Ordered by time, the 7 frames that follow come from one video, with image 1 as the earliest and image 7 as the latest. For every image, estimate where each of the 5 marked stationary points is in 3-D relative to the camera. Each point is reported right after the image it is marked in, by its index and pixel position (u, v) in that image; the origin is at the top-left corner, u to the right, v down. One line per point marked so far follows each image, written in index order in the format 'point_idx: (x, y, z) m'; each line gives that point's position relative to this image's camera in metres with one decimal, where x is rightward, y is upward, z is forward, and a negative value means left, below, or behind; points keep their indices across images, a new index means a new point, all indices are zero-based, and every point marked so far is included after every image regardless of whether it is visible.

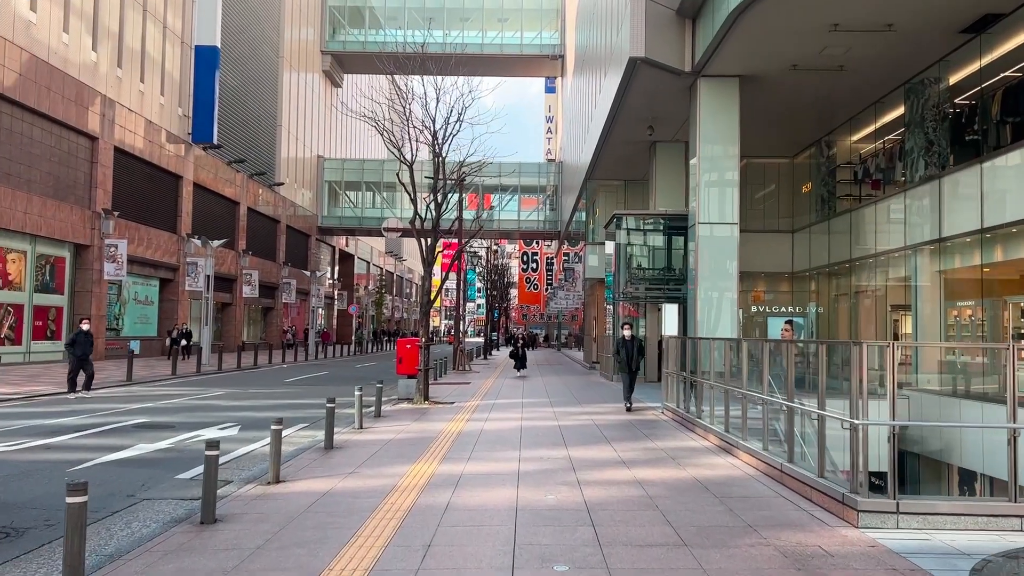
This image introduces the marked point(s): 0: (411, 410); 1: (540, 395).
0: (-1.6, -1.9, +13.5) m
1: (+0.5, -2.0, +16.1) m
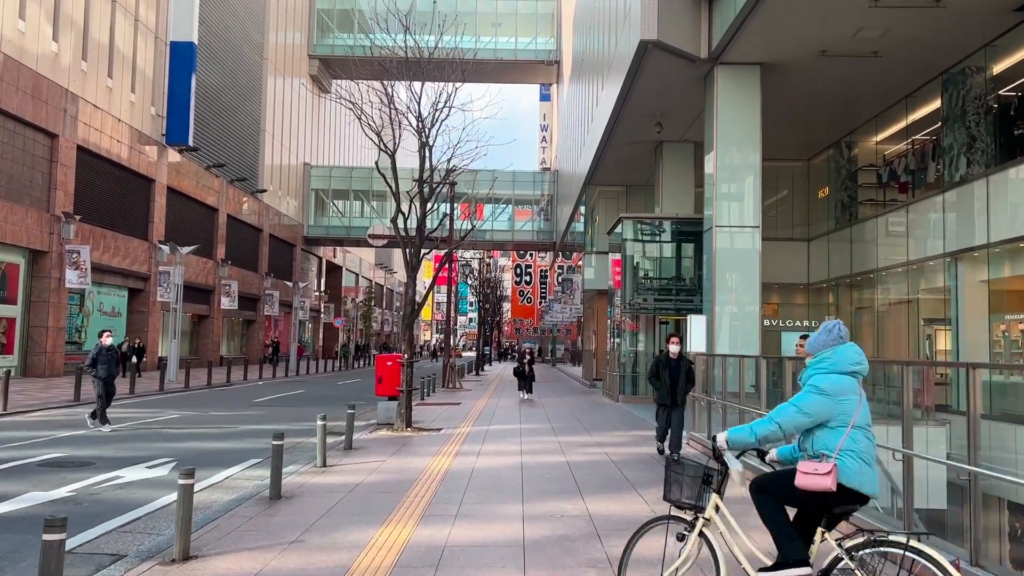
0: (-1.6, -2.0, +11.5) m
1: (+0.4, -2.2, +14.1) m
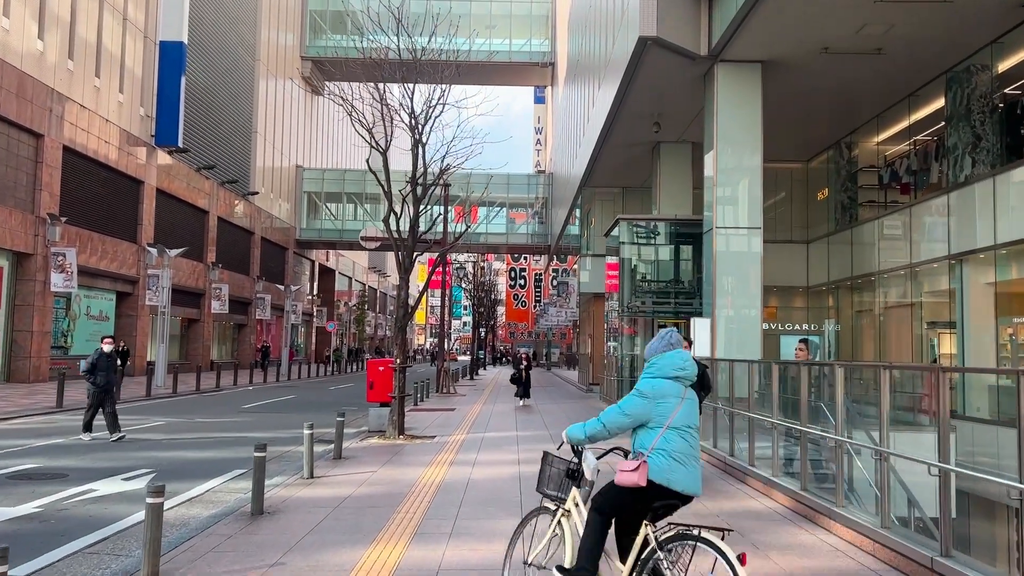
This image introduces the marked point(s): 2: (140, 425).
0: (-1.7, -2.1, +11.1) m
1: (+0.4, -2.2, +13.7) m
2: (-6.0, -2.2, +13.8) m
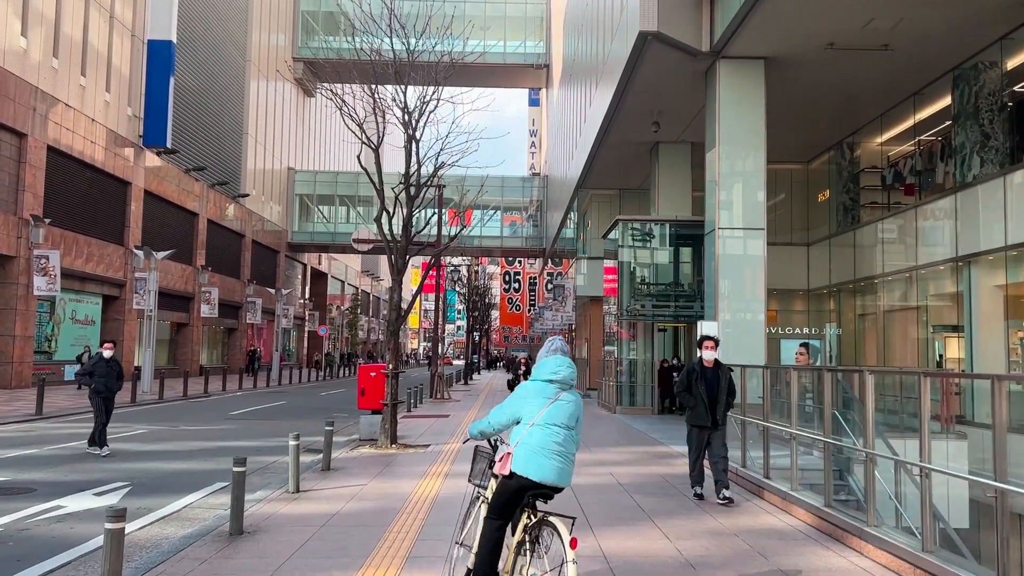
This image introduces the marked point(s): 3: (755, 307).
0: (-1.7, -2.1, +10.6) m
1: (+0.3, -2.3, +13.2) m
2: (-6.0, -2.2, +13.2) m
3: (+4.4, -0.3, +15.4) m
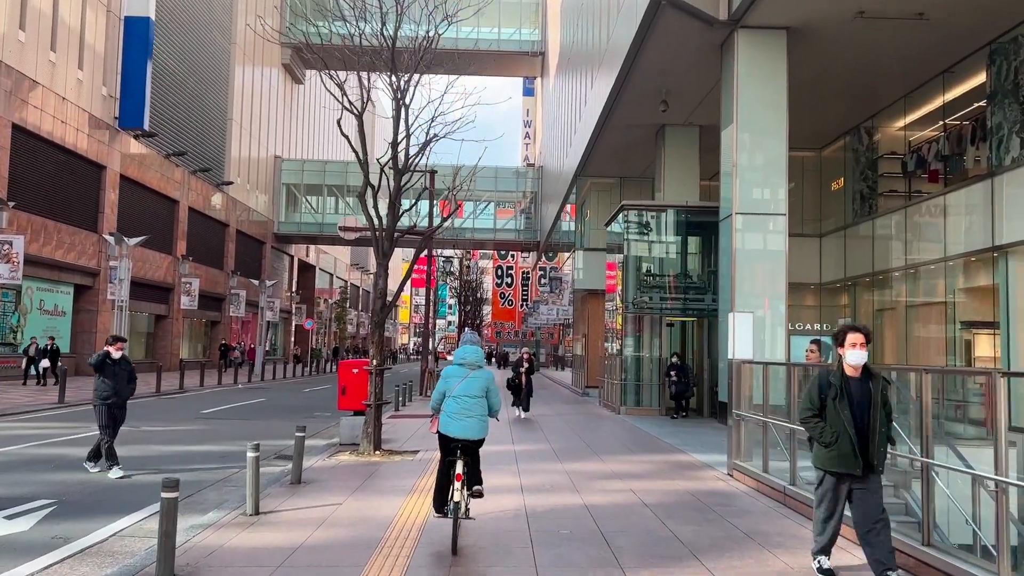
0: (-1.7, -1.9, +9.2) m
1: (+0.3, -2.1, +11.8) m
2: (-6.1, -2.0, +11.8) m
3: (+4.4, -0.2, +14.1) m
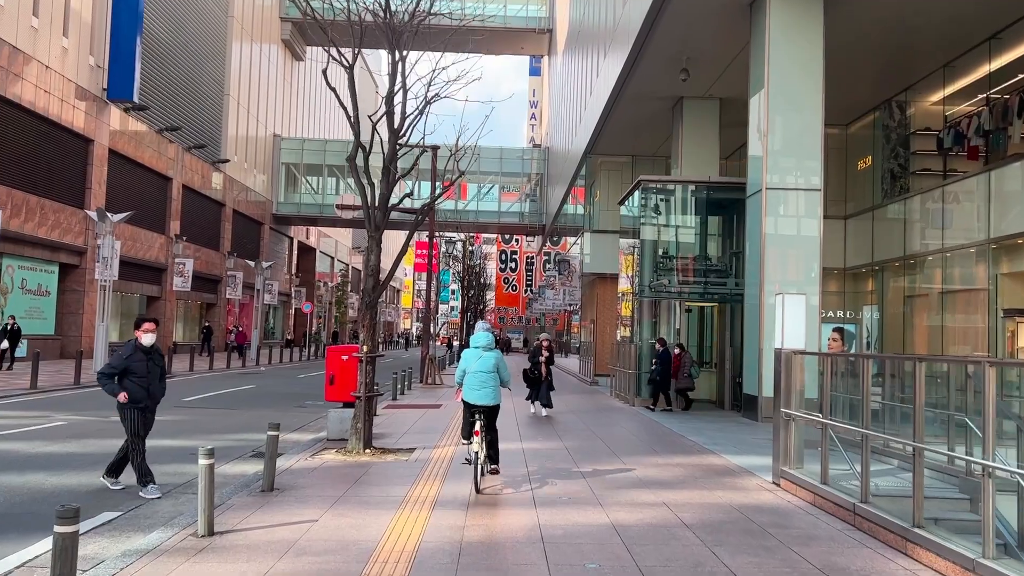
0: (-1.6, -1.7, +8.0) m
1: (+0.4, -1.8, +10.6) m
2: (-6.0, -1.7, +10.6) m
3: (+4.5, +0.1, +12.8) m
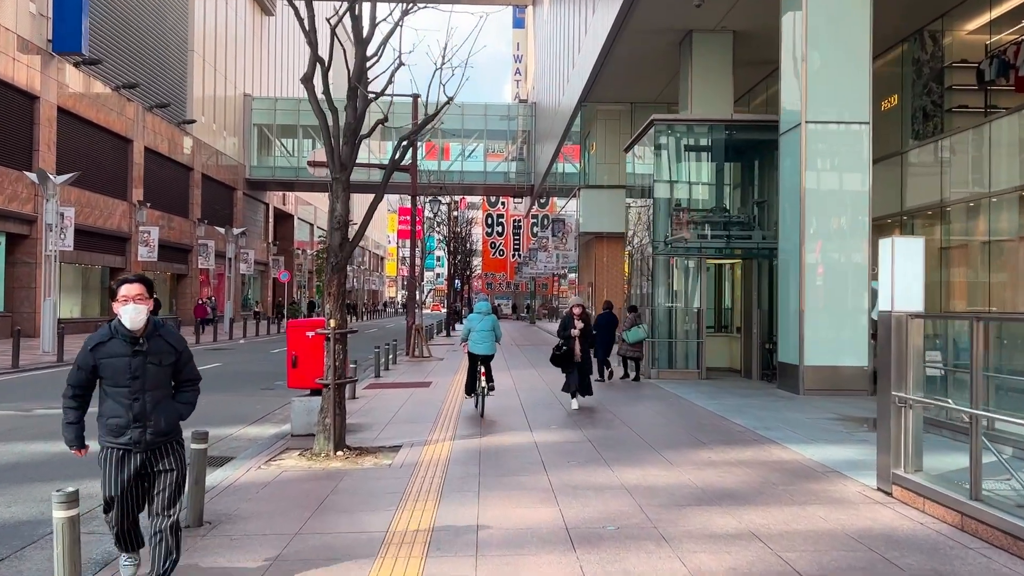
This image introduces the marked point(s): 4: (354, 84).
0: (-1.5, -1.4, +6.1) m
1: (+0.5, -1.4, +8.8) m
2: (-5.9, -1.4, +8.6) m
3: (+4.5, +0.7, +11.0) m
4: (-1.4, +1.8, +7.4) m
